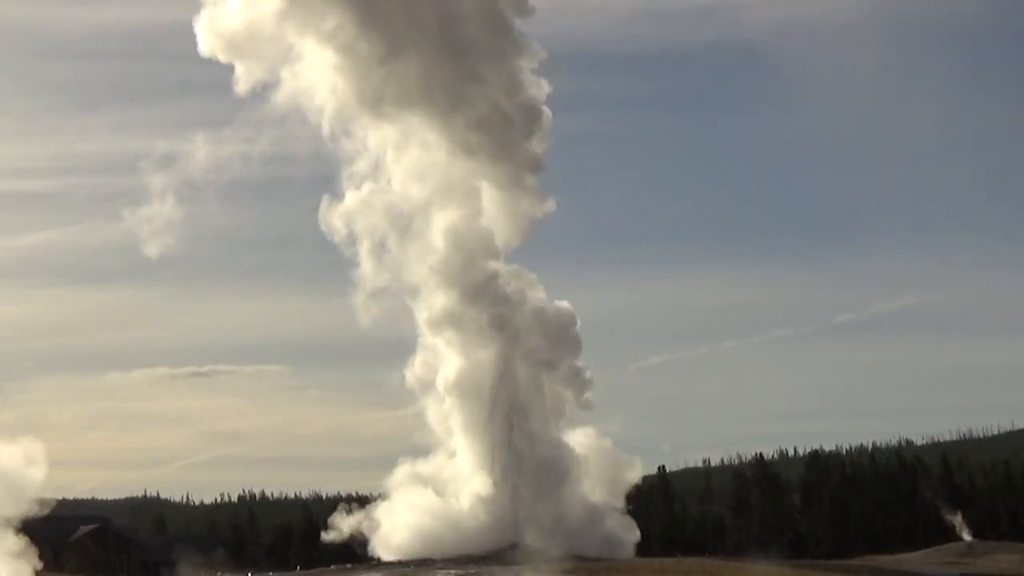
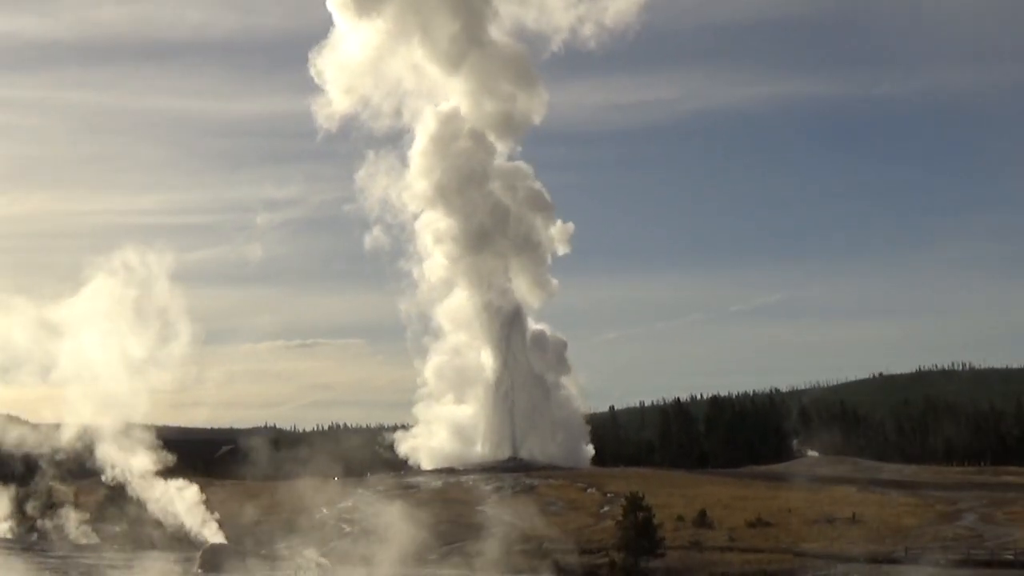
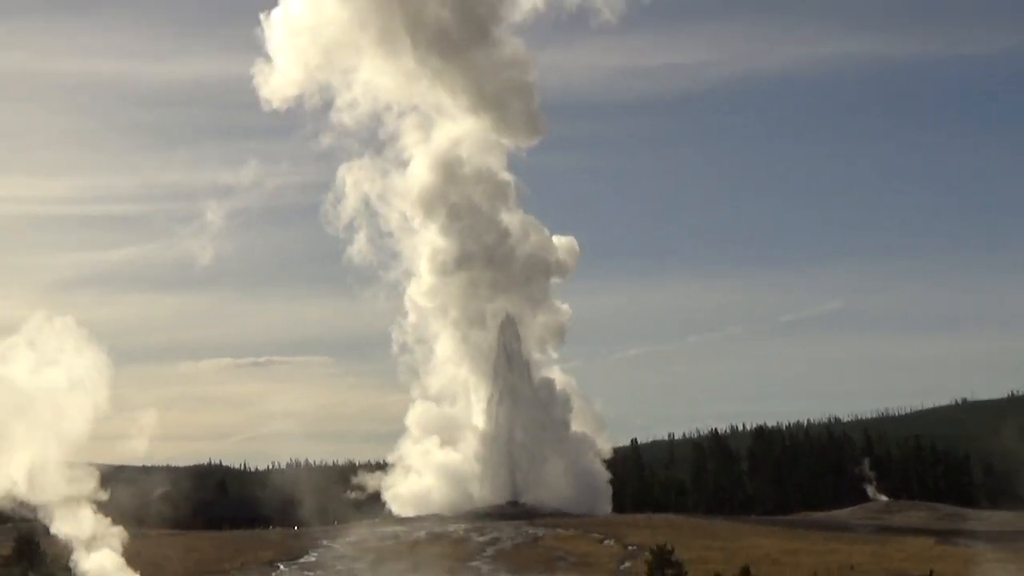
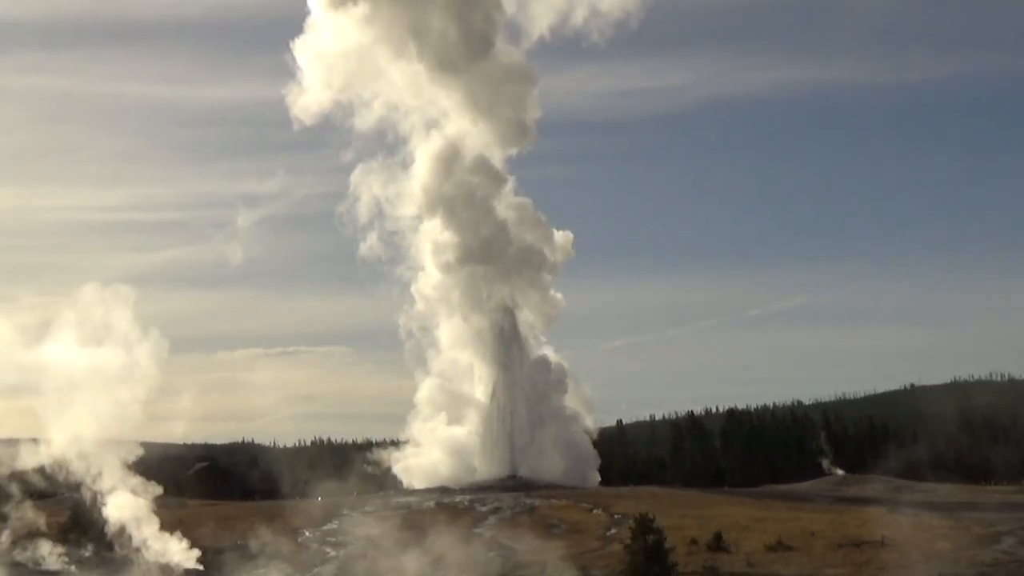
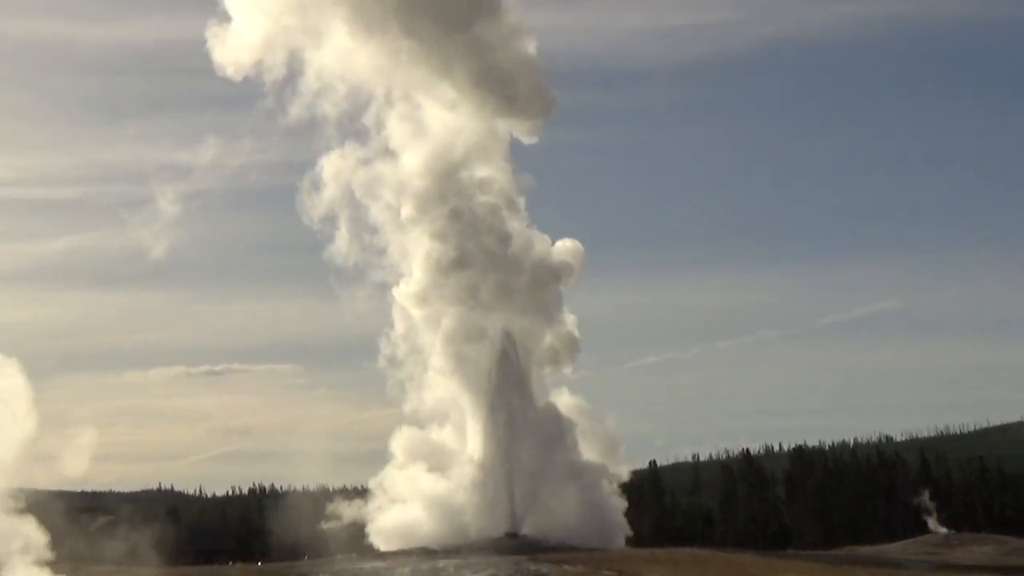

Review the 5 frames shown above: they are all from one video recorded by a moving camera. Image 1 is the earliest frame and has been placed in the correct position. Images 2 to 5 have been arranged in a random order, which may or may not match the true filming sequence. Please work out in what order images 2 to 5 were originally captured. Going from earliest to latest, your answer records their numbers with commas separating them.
5, 3, 4, 2
